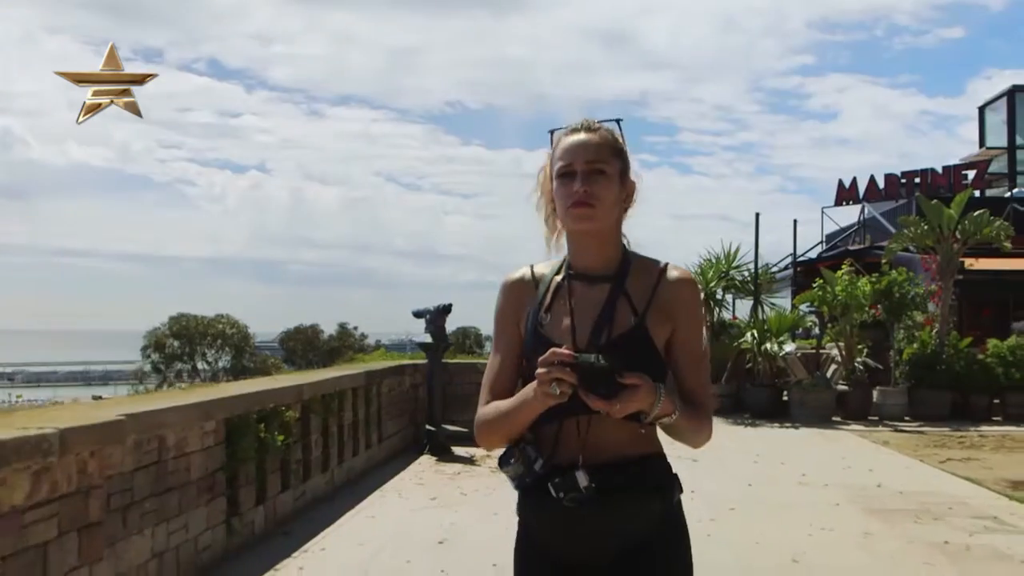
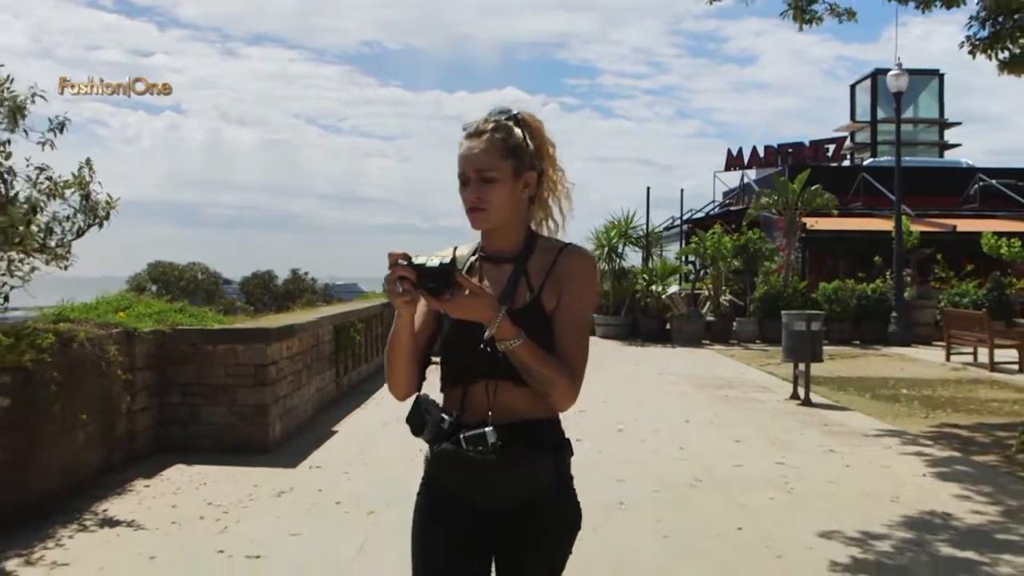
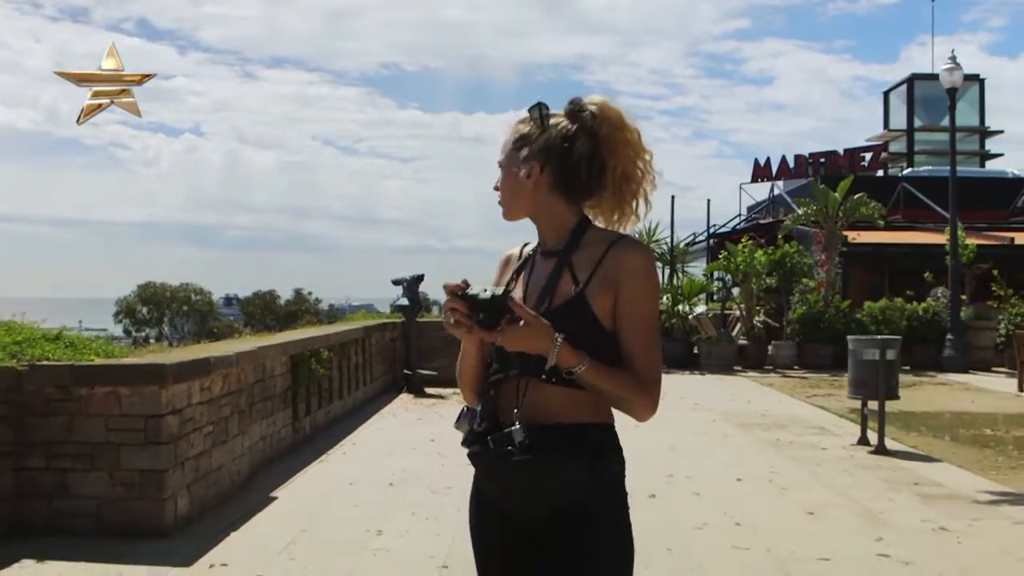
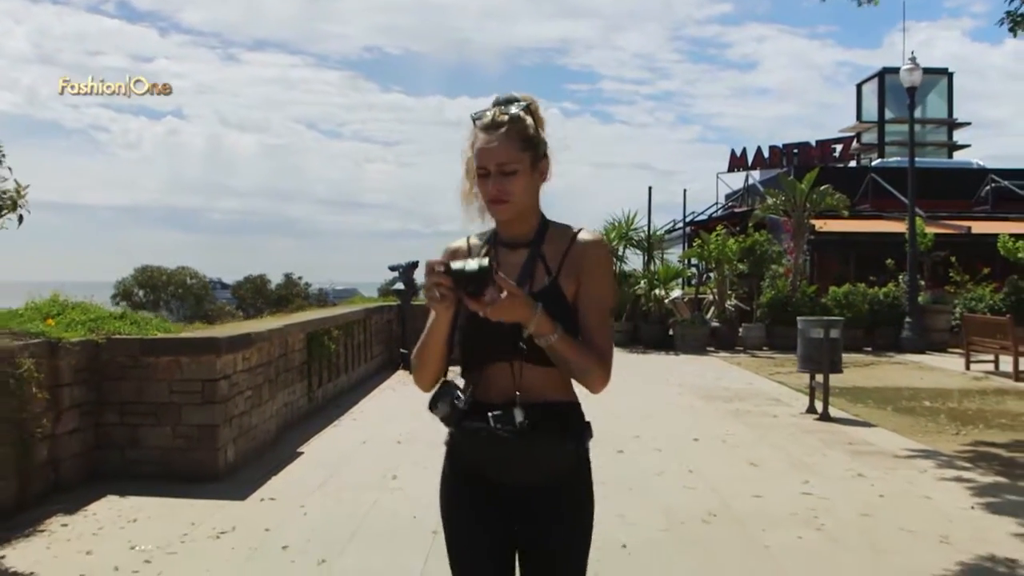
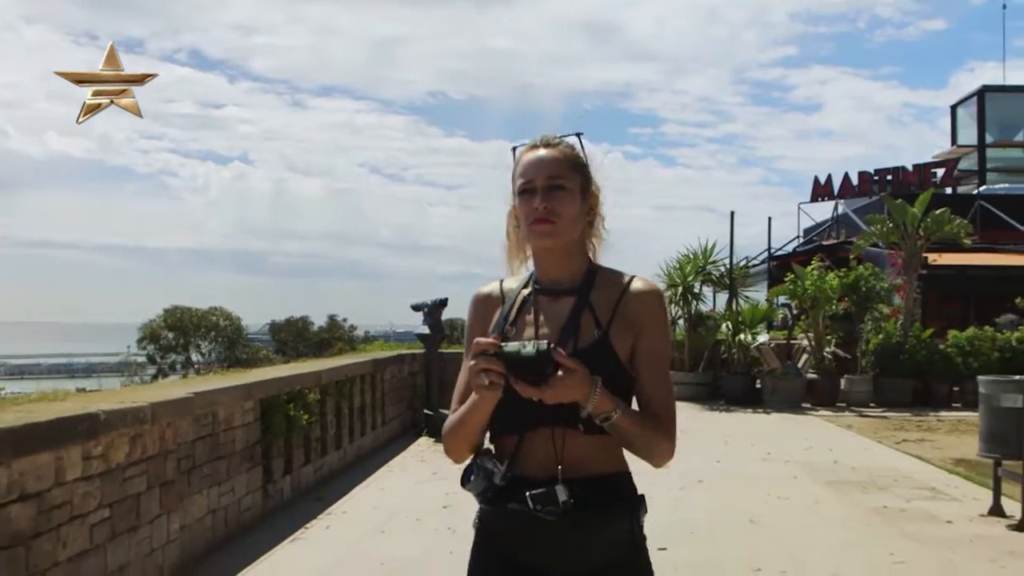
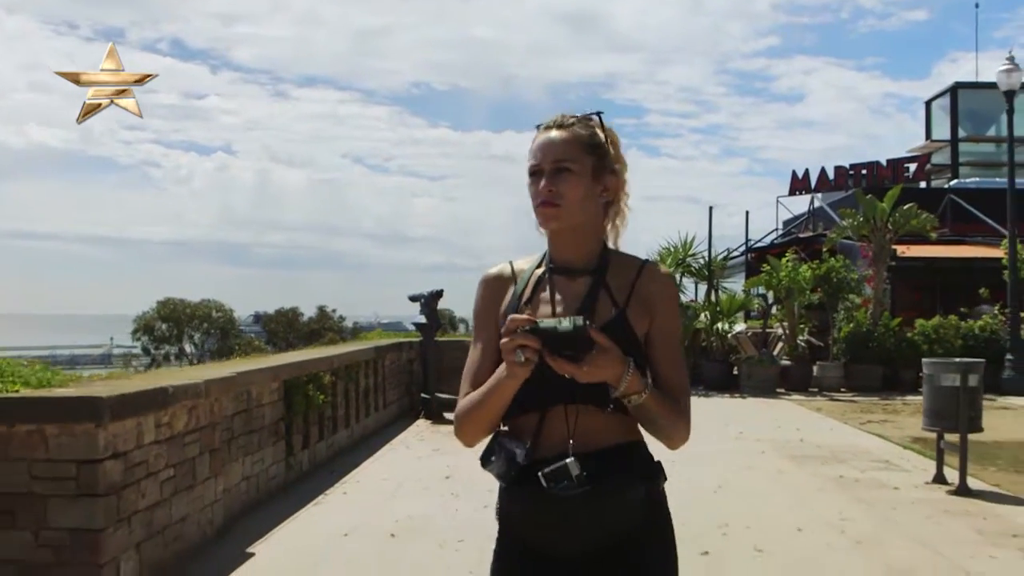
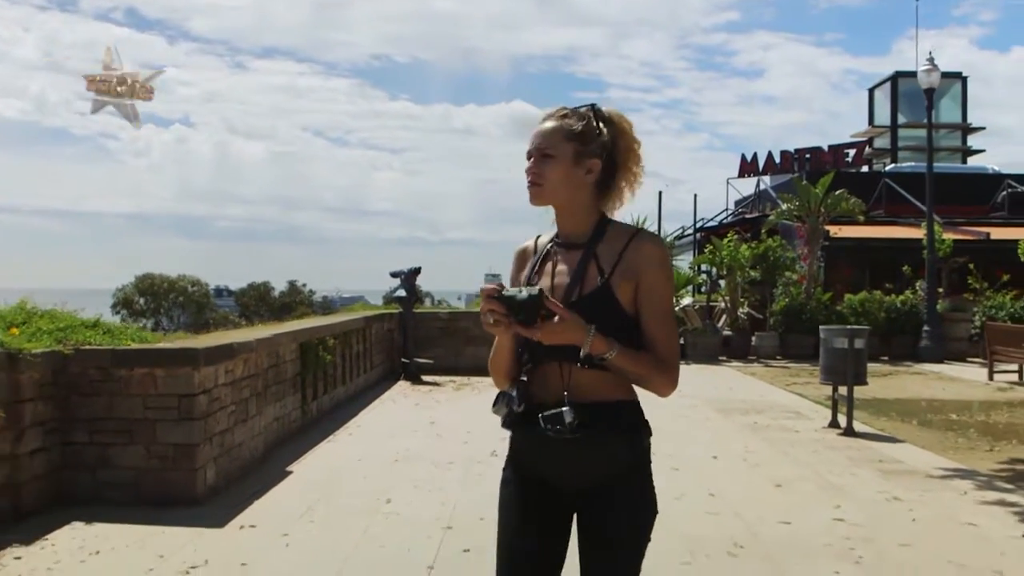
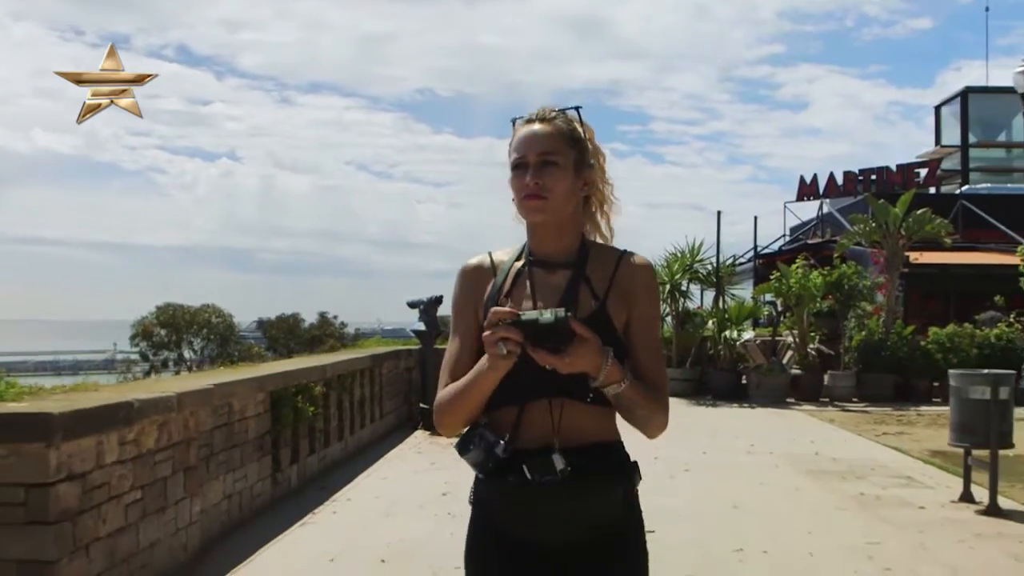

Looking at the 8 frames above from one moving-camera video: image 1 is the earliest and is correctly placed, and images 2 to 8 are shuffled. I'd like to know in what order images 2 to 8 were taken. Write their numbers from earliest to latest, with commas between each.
5, 8, 6, 3, 7, 4, 2
